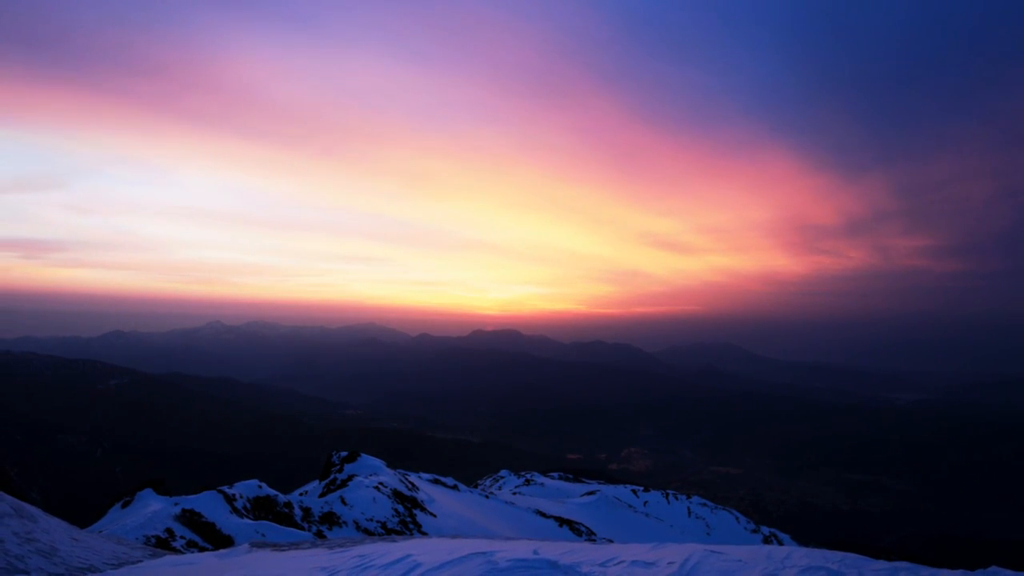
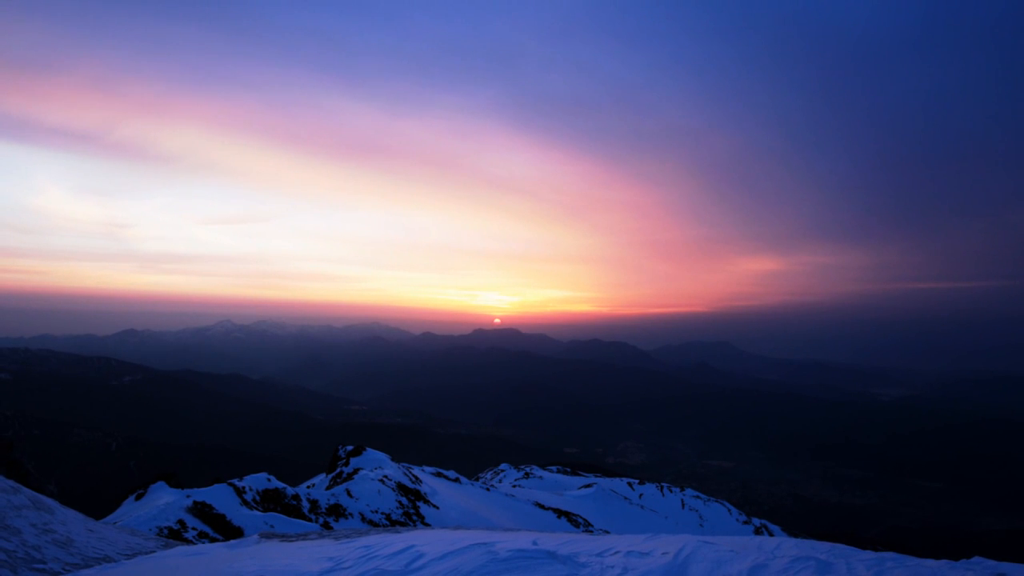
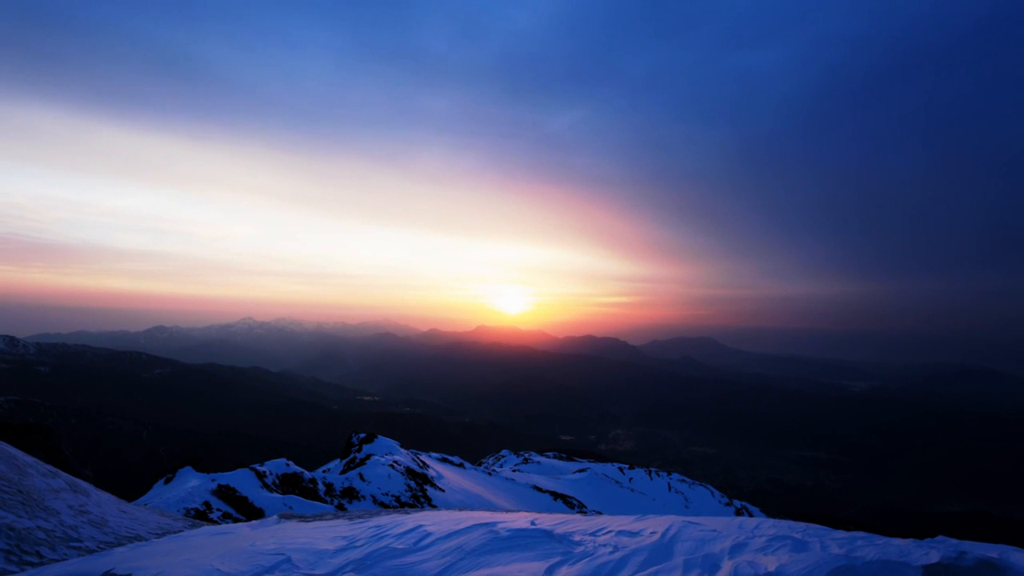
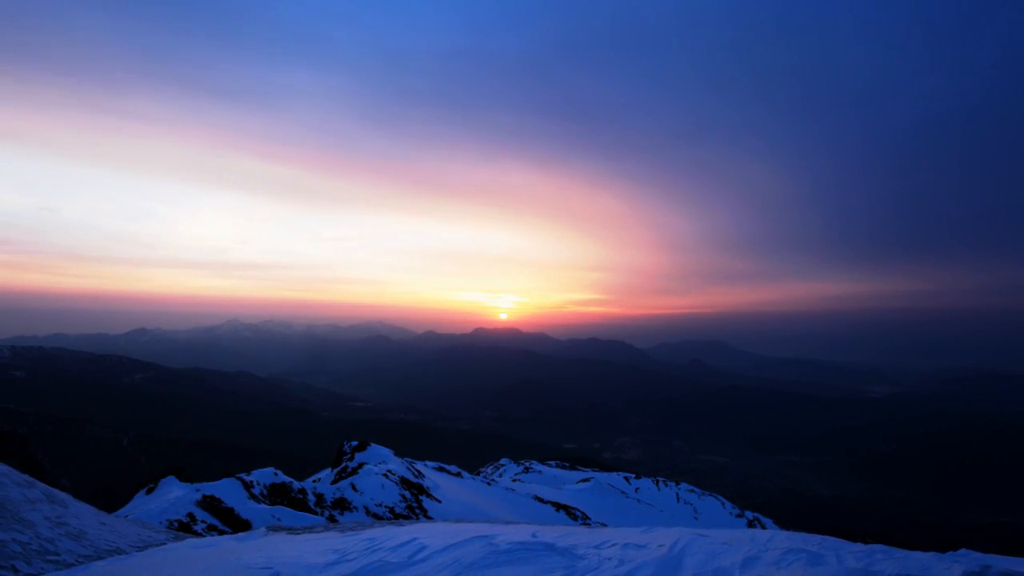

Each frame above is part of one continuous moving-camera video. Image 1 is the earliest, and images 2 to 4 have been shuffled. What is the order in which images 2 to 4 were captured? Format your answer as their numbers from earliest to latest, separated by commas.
2, 4, 3
